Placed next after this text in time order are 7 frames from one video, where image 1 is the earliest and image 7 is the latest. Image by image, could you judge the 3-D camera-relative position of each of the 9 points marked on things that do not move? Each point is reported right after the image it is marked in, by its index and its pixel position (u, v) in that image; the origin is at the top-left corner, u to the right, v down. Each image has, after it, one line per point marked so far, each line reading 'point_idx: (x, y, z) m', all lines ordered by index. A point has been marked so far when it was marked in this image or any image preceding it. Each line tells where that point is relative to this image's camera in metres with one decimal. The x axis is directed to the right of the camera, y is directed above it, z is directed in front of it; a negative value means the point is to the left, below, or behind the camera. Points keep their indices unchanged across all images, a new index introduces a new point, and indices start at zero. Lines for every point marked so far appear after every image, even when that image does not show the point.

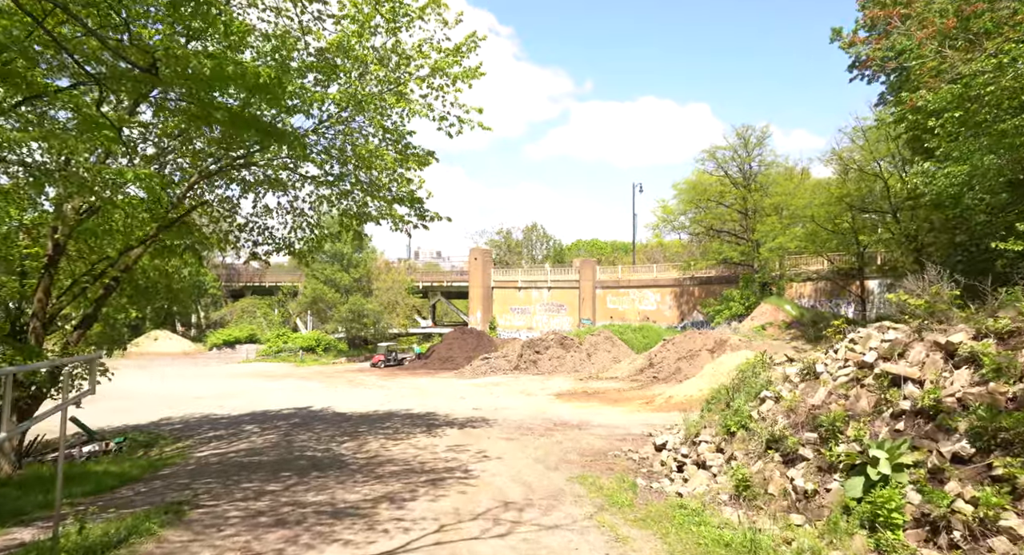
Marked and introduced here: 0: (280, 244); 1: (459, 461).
0: (-5.4, +0.8, +16.6) m
1: (-0.9, -3.1, +11.5) m
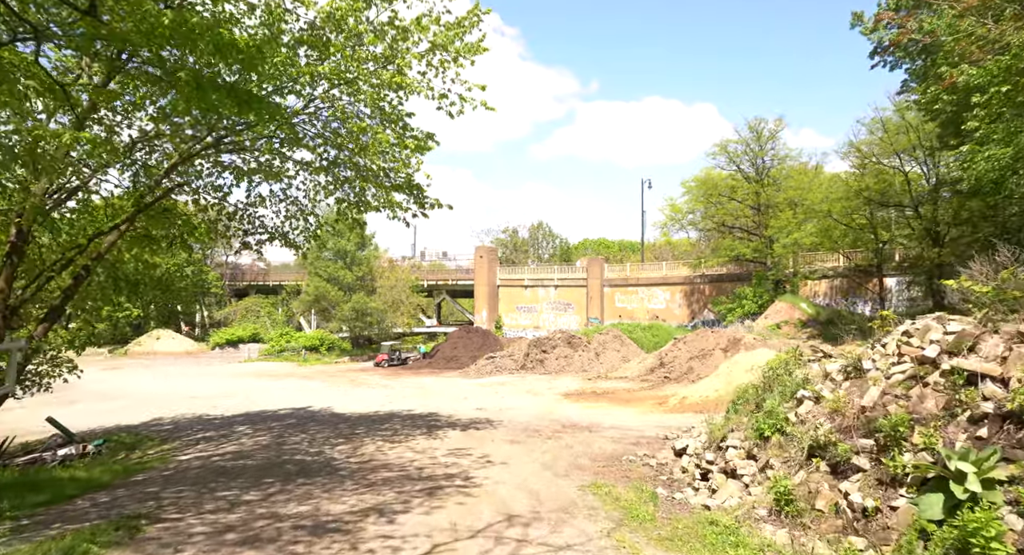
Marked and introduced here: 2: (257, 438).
0: (-5.3, +1.0, +15.7) m
1: (-0.8, -2.9, +10.6) m
2: (-5.5, -3.5, +15.0) m
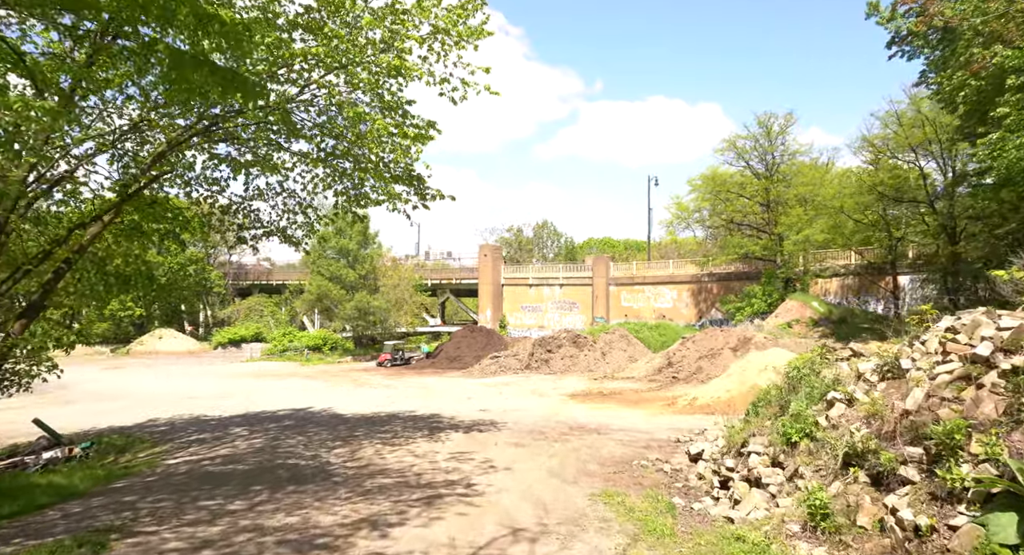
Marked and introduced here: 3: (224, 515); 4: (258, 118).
0: (-5.2, +1.1, +15.2) m
1: (-0.7, -2.8, +10.0) m
2: (-5.4, -3.4, +14.5) m
3: (-3.0, -2.5, +7.3) m
4: (-4.4, +2.8, +12.0) m
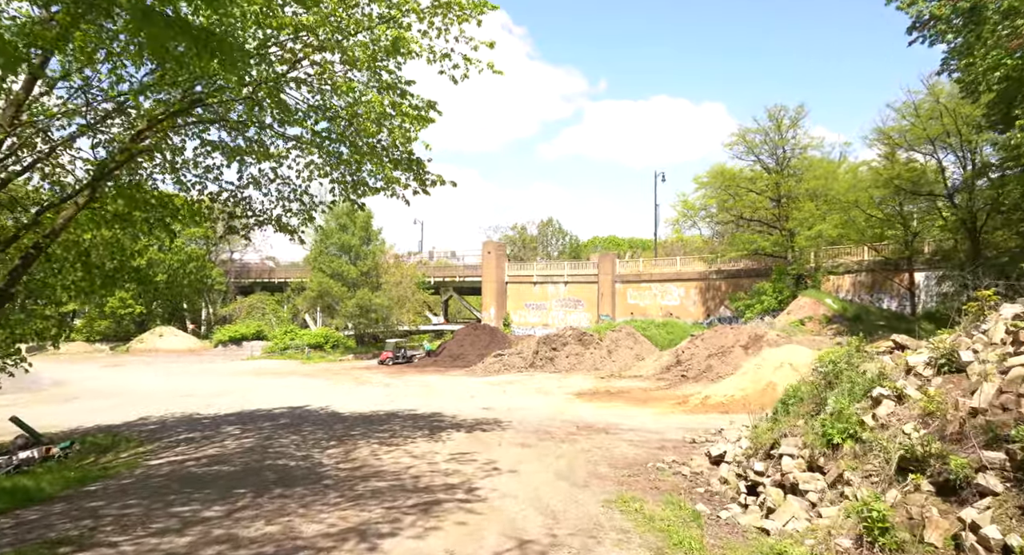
0: (-5.1, +1.3, +14.4) m
1: (-0.7, -2.6, +9.2) m
2: (-5.3, -3.2, +13.7) m
3: (-3.0, -2.3, +6.6) m
4: (-4.3, +2.9, +11.2) m
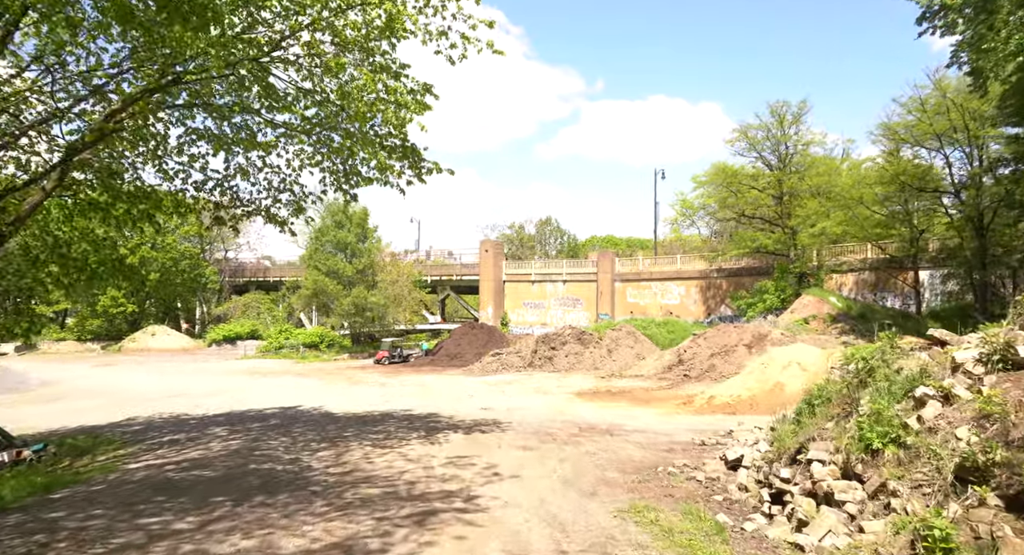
0: (-5.1, +1.4, +13.8) m
1: (-0.6, -2.5, +8.6) m
2: (-5.3, -3.1, +13.1) m
3: (-3.0, -2.2, +6.0) m
4: (-4.3, +3.1, +10.6) m
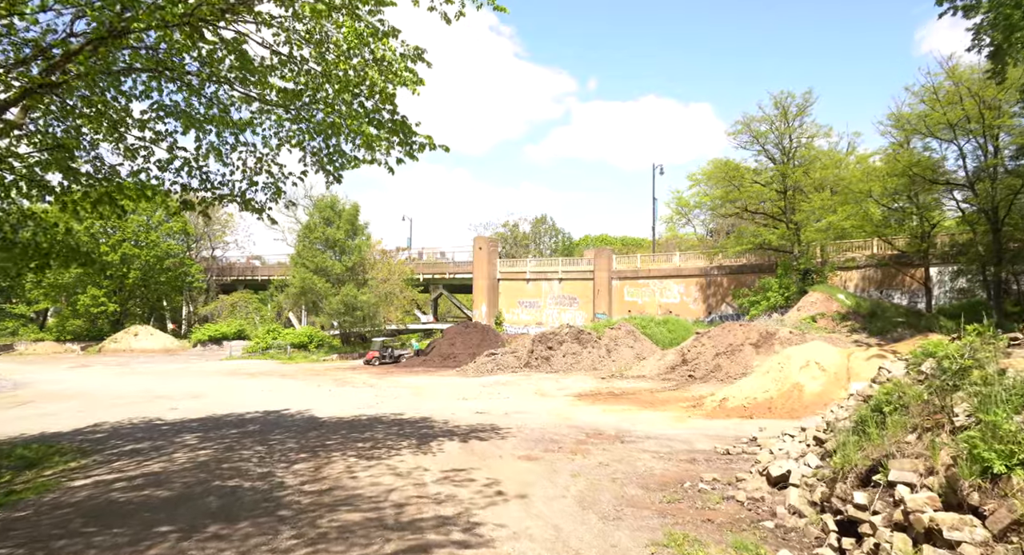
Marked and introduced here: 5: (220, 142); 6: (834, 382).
0: (-5.1, +1.5, +12.4) m
1: (-0.6, -2.4, +7.3) m
2: (-5.3, -2.9, +11.7) m
3: (-2.9, -2.1, +4.6) m
4: (-4.2, +3.2, +9.2) m
5: (-5.3, +2.4, +12.4) m
6: (+7.5, -2.4, +16.1) m
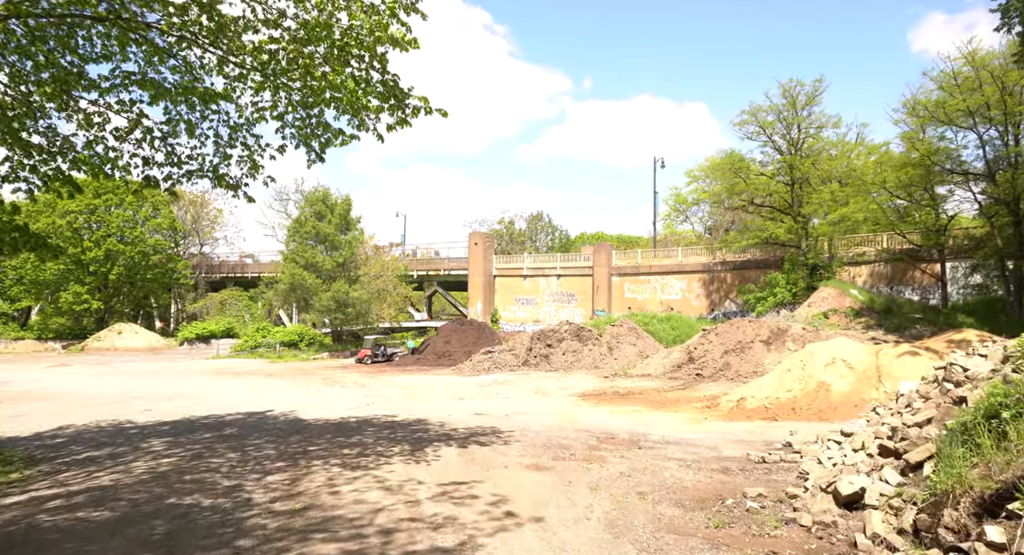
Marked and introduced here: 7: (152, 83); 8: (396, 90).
0: (-5.0, +1.8, +11.1) m
1: (-0.5, -2.2, +6.0) m
2: (-5.2, -2.7, +10.4) m
3: (-2.7, -1.8, +3.3) m
4: (-4.1, +3.4, +7.9) m
5: (-5.2, +2.6, +11.0) m
6: (+7.5, -2.2, +14.8) m
7: (-5.8, +3.0, +11.1) m
8: (-1.7, +2.7, +9.9) m
